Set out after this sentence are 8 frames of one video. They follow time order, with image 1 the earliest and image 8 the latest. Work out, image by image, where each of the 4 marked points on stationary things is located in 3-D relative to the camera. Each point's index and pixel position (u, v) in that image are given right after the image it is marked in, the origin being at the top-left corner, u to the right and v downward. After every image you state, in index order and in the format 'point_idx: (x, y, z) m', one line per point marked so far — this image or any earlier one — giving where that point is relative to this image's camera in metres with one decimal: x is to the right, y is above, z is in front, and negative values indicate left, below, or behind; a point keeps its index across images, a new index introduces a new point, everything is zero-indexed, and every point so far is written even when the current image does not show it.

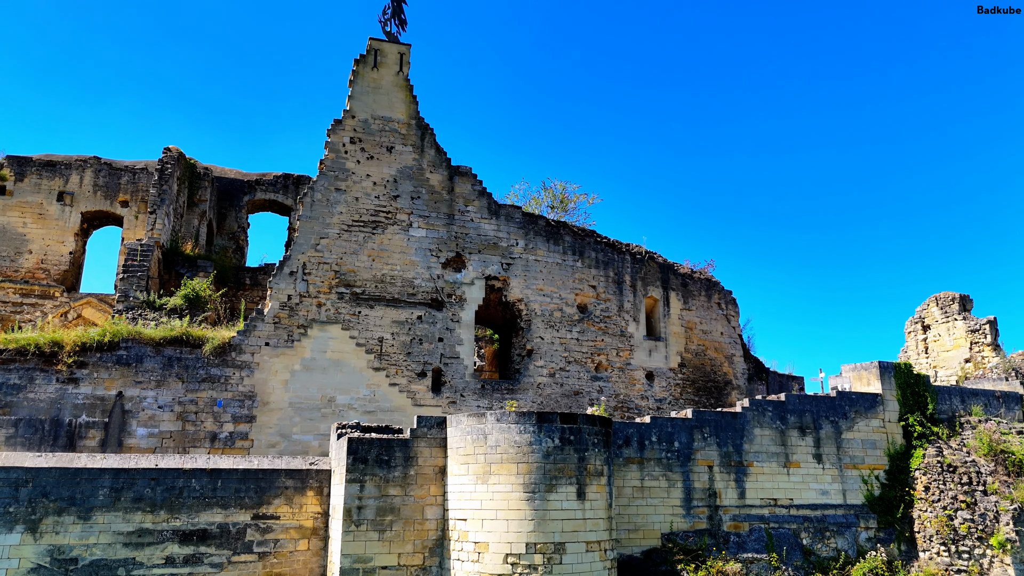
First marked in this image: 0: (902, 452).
0: (+8.2, -3.5, +15.3) m
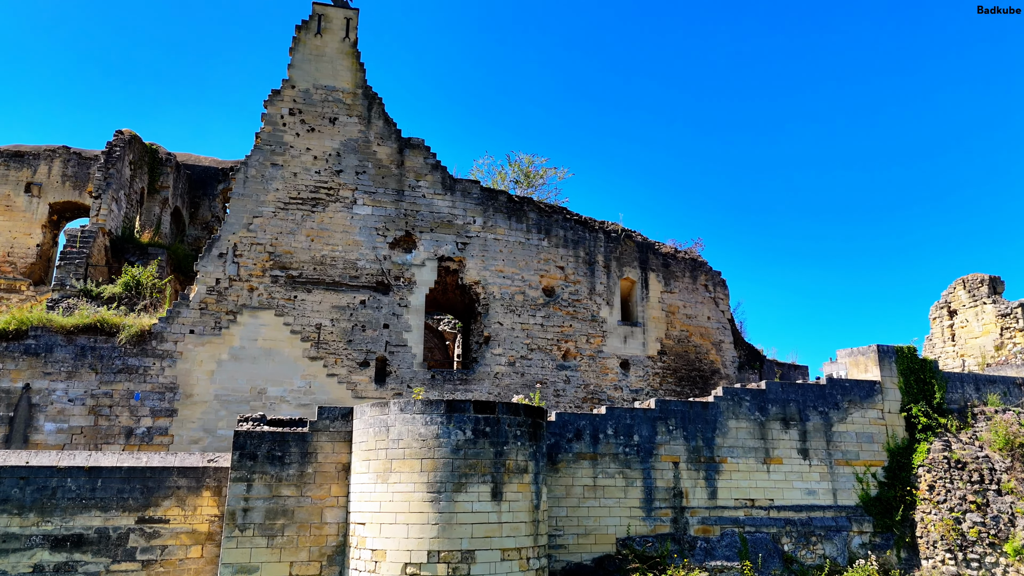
0: (+7.3, -3.0, +13.6) m
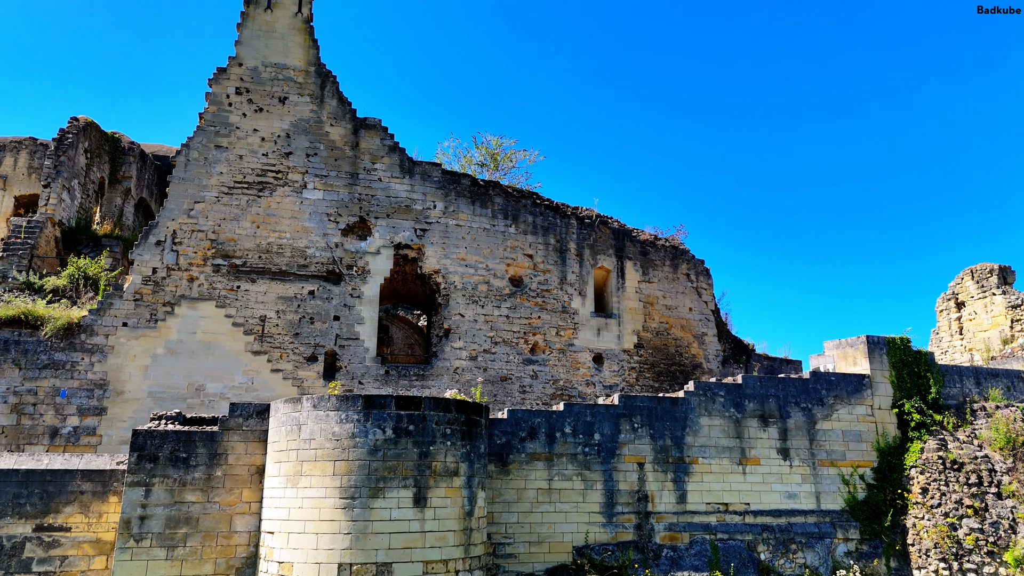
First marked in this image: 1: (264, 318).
0: (+6.6, -2.7, +12.5) m
1: (-4.4, -0.5, +12.8) m
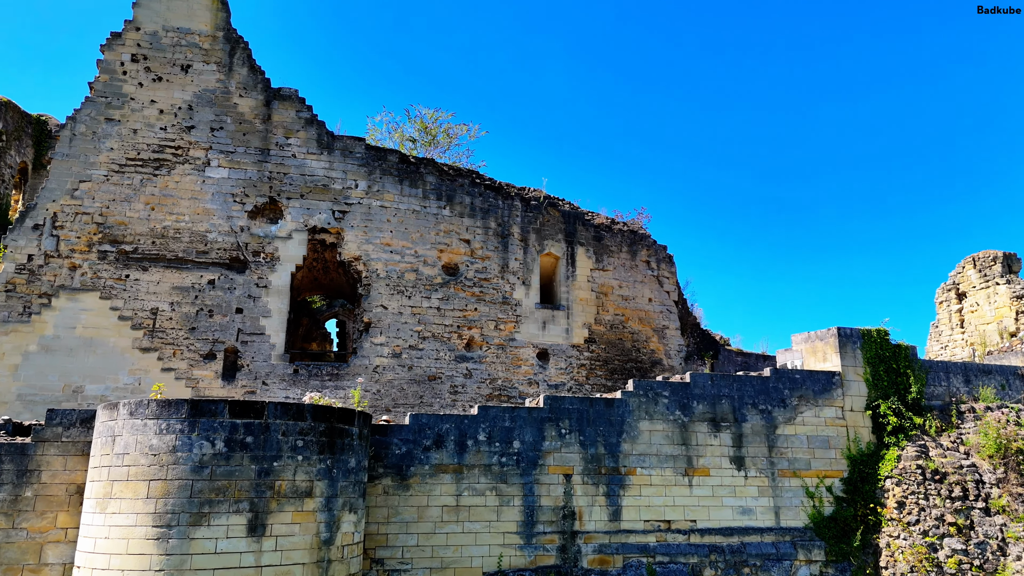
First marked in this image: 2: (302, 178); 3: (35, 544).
0: (+5.4, -2.5, +11.0) m
1: (-5.6, -0.3, +11.4) m
2: (-3.6, +1.9, +12.5) m
3: (-4.6, -2.5, +6.9) m
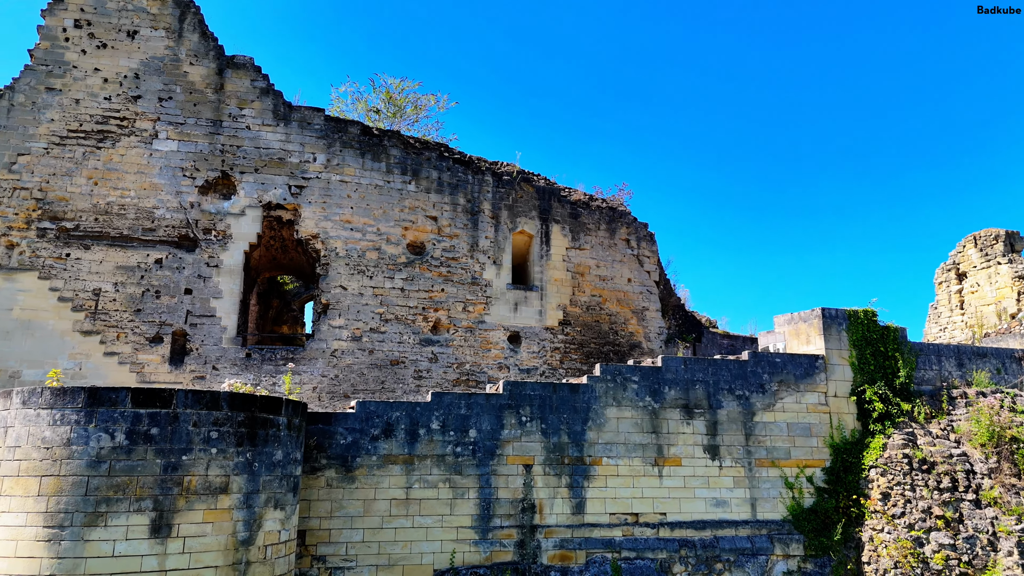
0: (+4.8, -2.2, +10.3) m
1: (-6.1, 0.0, +10.7) m
2: (-4.1, +2.2, +11.8) m
3: (-5.1, -2.2, +6.4) m
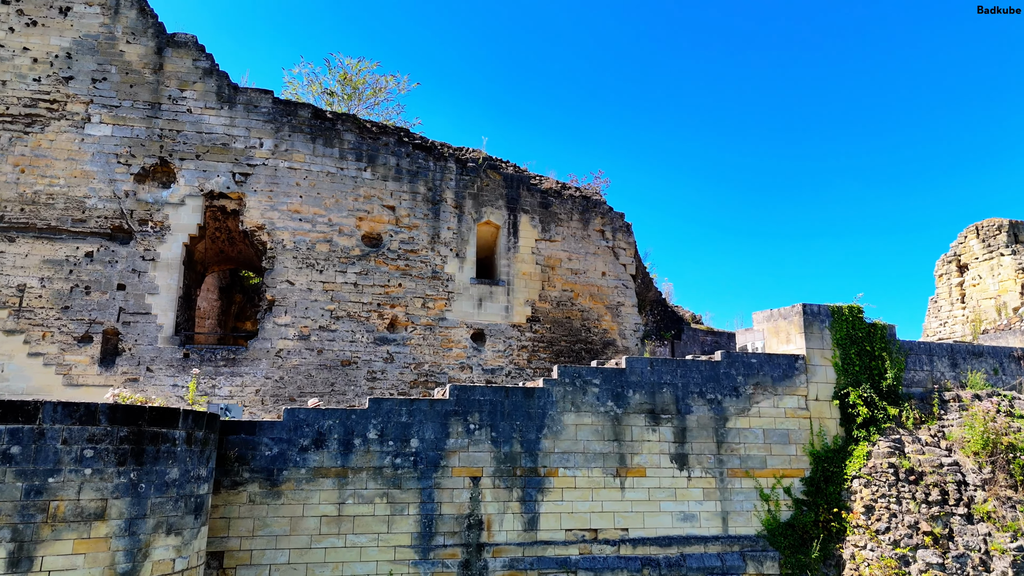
0: (+4.2, -2.1, +9.5) m
1: (-6.7, 0.0, +10.0) m
2: (-4.8, +2.3, +11.0) m
3: (-5.8, -2.2, +5.6) m
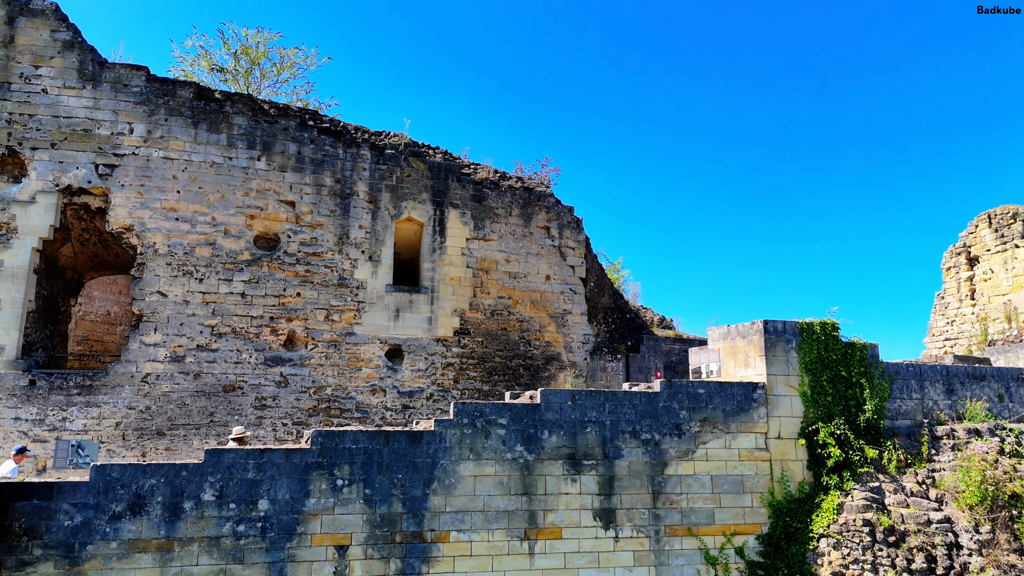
0: (+3.1, -2.3, +7.8) m
1: (-7.9, -0.2, +8.4) m
2: (-5.9, +2.2, +9.3) m
3: (-7.0, -2.5, +4.1) m
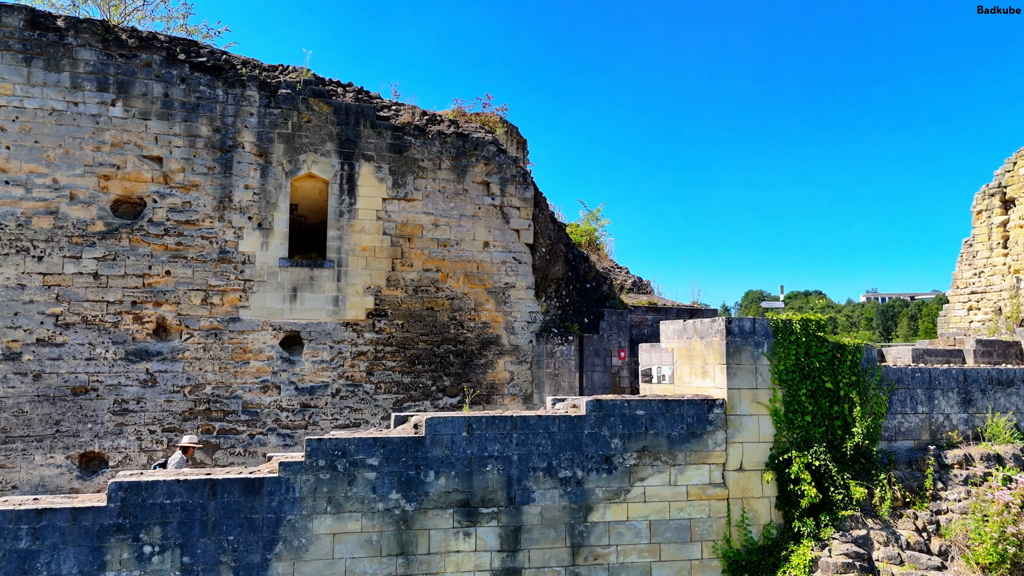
0: (+2.1, -2.2, +6.2) m
1: (-8.8, -0.1, +6.8) m
2: (-6.8, +2.3, +7.4) m
3: (-8.0, -2.9, +2.7) m
